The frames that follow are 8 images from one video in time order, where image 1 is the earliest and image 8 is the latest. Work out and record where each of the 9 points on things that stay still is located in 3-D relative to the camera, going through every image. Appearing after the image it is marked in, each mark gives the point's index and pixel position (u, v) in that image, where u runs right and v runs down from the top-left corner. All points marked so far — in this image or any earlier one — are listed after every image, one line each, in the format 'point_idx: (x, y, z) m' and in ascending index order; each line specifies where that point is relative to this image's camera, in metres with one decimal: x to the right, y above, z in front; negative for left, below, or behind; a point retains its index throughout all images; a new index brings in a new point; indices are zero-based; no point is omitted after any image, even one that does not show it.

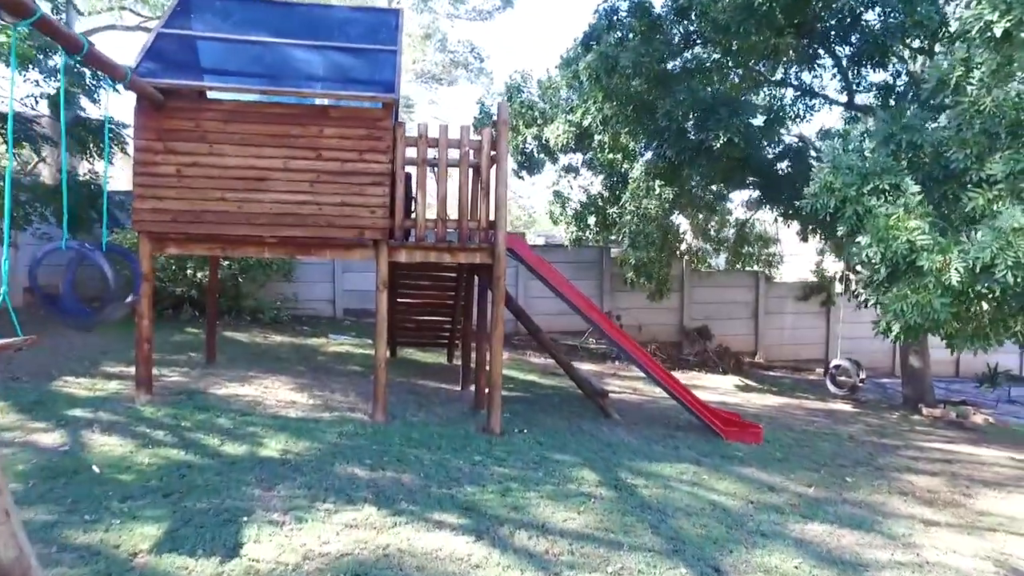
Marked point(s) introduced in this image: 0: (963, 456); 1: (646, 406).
0: (+6.2, -2.2, +8.9) m
1: (+1.9, -1.7, +9.5) m
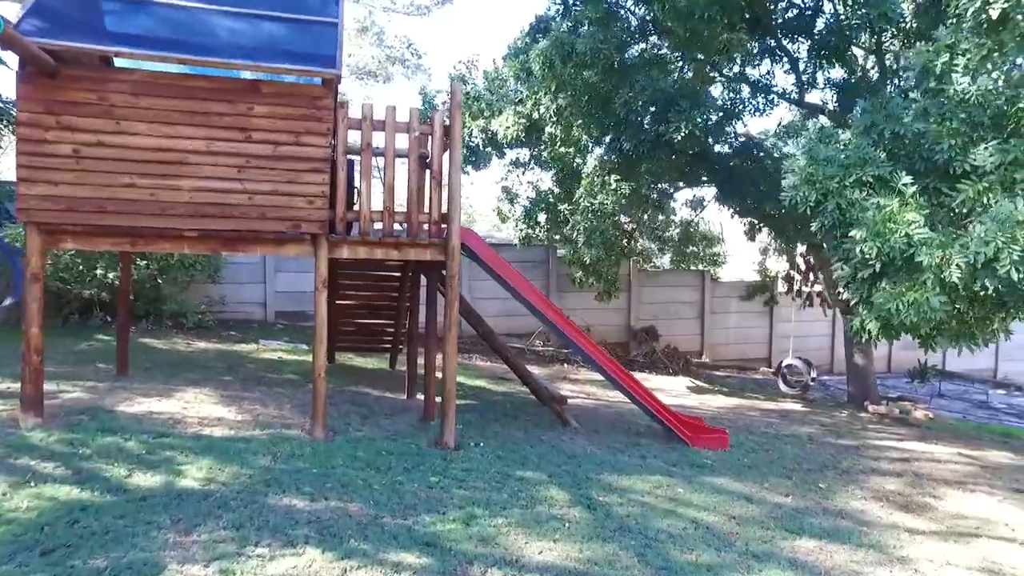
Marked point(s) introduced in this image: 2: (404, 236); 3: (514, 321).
0: (+5.5, -2.2, +8.9) m
1: (+1.2, -1.7, +9.0) m
2: (-1.0, +0.5, +6.1) m
3: (+0.1, -0.7, +13.5) m
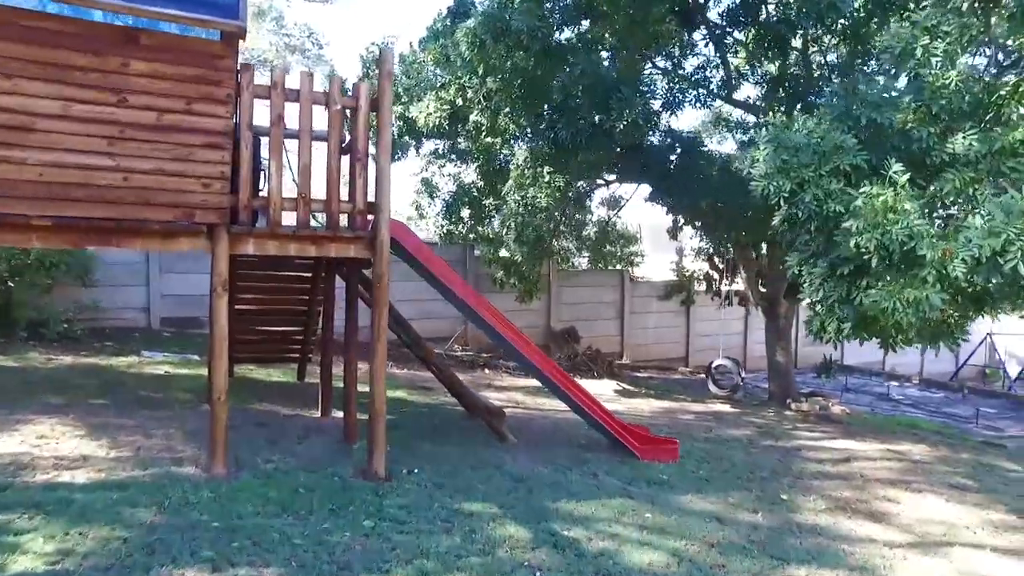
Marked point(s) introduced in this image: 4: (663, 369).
0: (+4.6, -2.2, +8.8) m
1: (+0.3, -1.7, +8.4) m
2: (-1.5, +0.5, +5.1) m
3: (-1.5, -0.7, +12.6) m
4: (+3.8, -2.0, +16.6) m
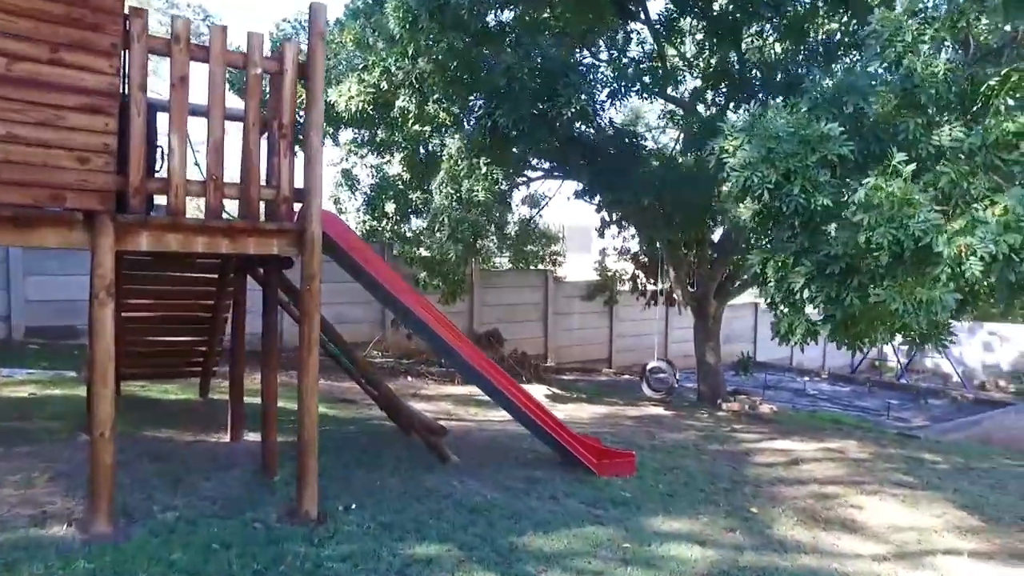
0: (+3.8, -2.1, +8.7) m
1: (-0.4, -1.7, +7.7) m
2: (-1.8, +0.4, +4.2) m
3: (-2.8, -0.7, +11.6) m
4: (+1.8, -2.0, +16.3) m
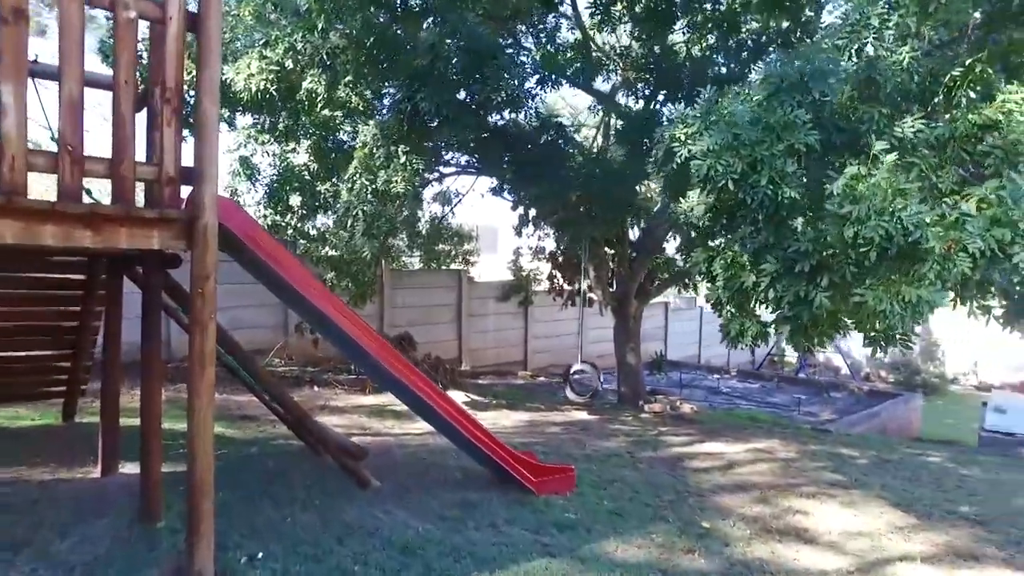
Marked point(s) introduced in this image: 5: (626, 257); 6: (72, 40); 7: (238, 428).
0: (+2.8, -2.1, +8.6) m
1: (-1.2, -1.7, +6.9) m
2: (-2.1, +0.4, +3.3) m
3: (-4.2, -0.8, +10.5) m
4: (-0.3, -2.0, +15.8) m
5: (+2.1, +0.5, +12.0) m
6: (-2.1, +1.2, +3.2) m
7: (-3.1, -1.6, +7.3) m
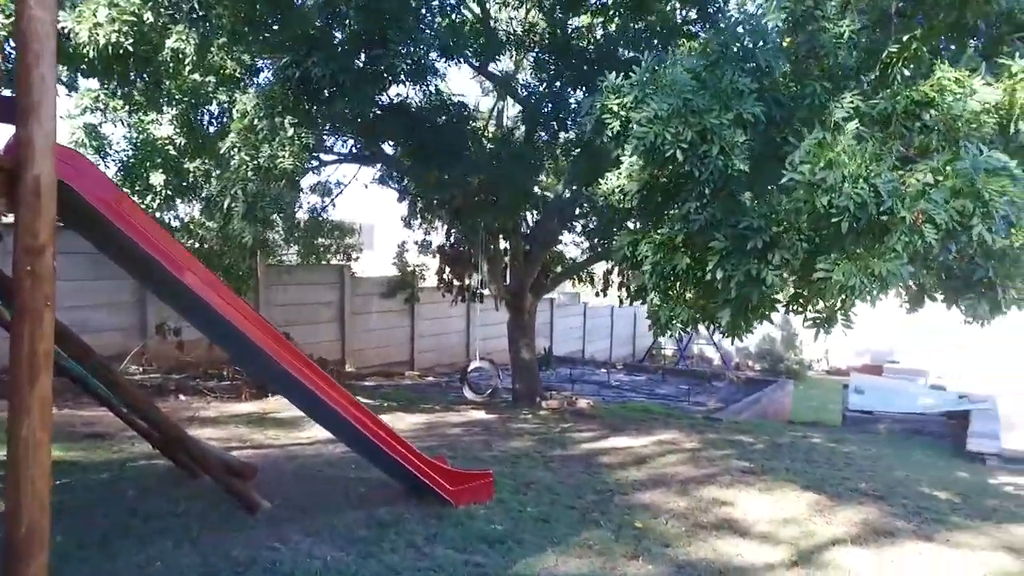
0: (+1.5, -2.0, +8.4) m
1: (-2.1, -1.6, +6.1) m
2: (-2.2, +0.5, +2.3) m
3: (-5.7, -0.7, +9.0) m
4: (-2.8, -2.0, +15.0) m
5: (+0.2, +0.7, +11.7) m
6: (-2.3, +1.3, +2.2) m
7: (-4.0, -1.5, +6.1) m
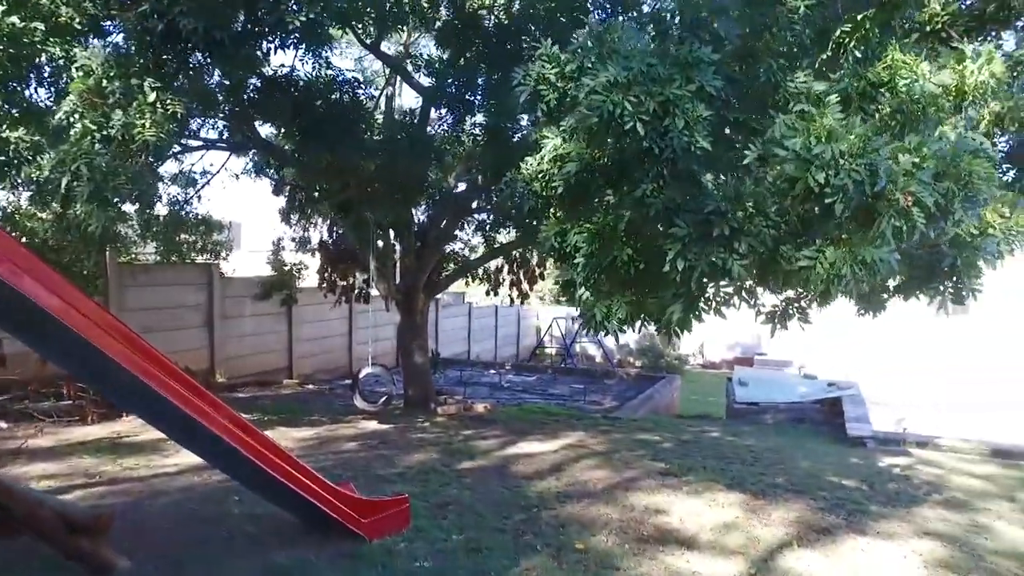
0: (+0.4, -2.0, +8.0) m
1: (-2.7, -1.6, +5.0) m
2: (-2.2, +0.5, +1.3) m
3: (-6.9, -0.8, +7.2) m
4: (-5.1, -2.0, +13.6) m
5: (-1.6, +0.7, +10.9) m
6: (-2.3, +1.3, +1.1) m
7: (-4.6, -1.5, +4.7) m
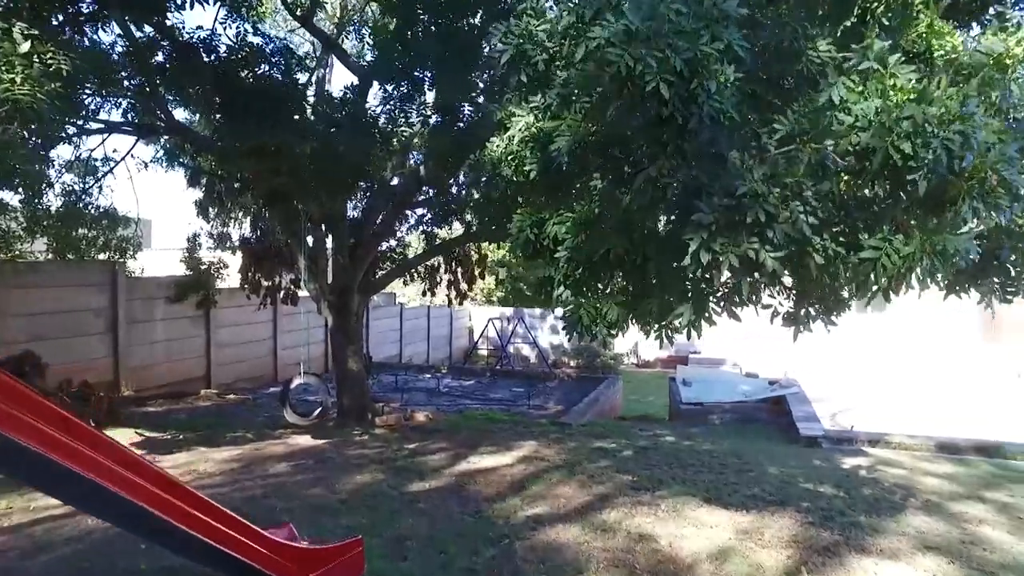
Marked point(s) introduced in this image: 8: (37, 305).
0: (-0.2, -2.0, +7.3) m
1: (-2.9, -1.6, +4.0) m
2: (-2.0, +0.5, +0.4) m
3: (-7.3, -0.8, +5.8) m
4: (-6.2, -2.0, +12.3) m
5: (-2.5, +0.7, +10.0) m
6: (-2.1, +1.3, +0.2) m
7: (-4.7, -1.6, +3.5) m
8: (-7.2, -0.3, +9.9) m
